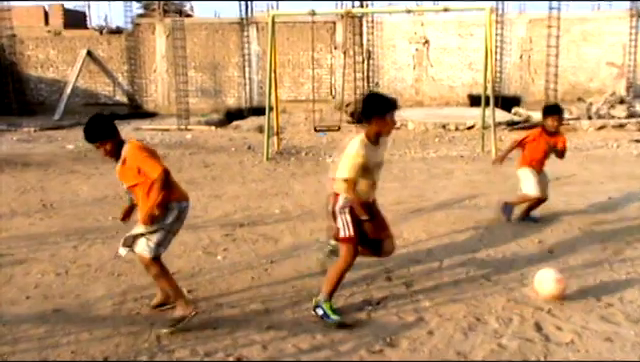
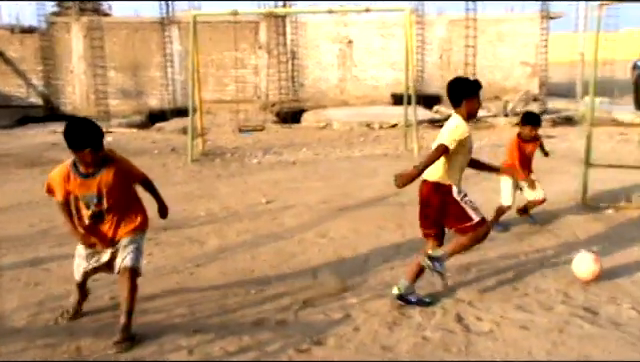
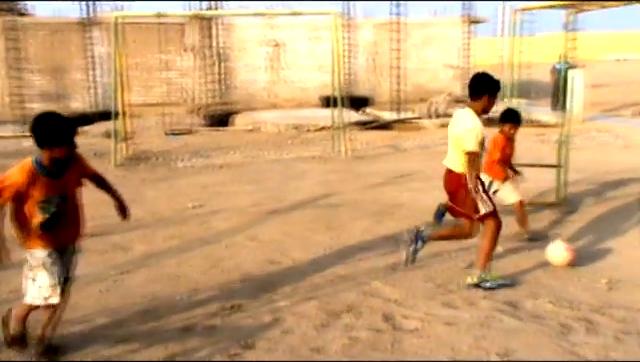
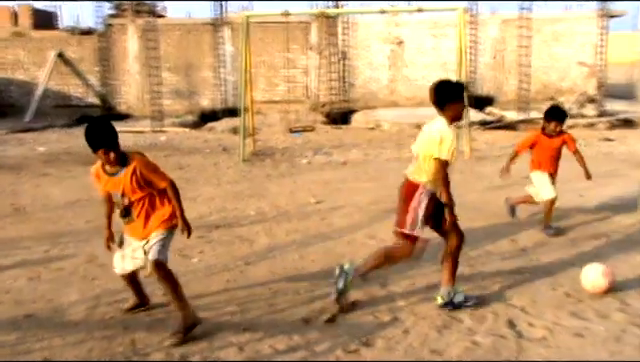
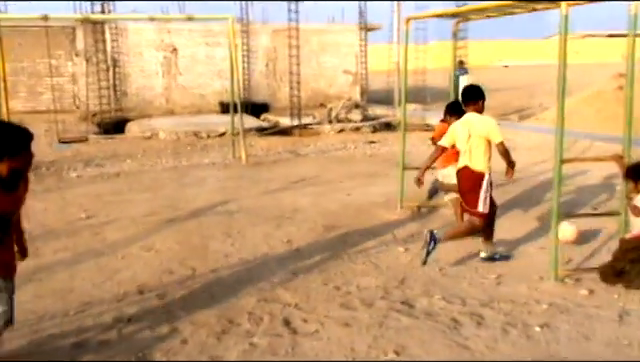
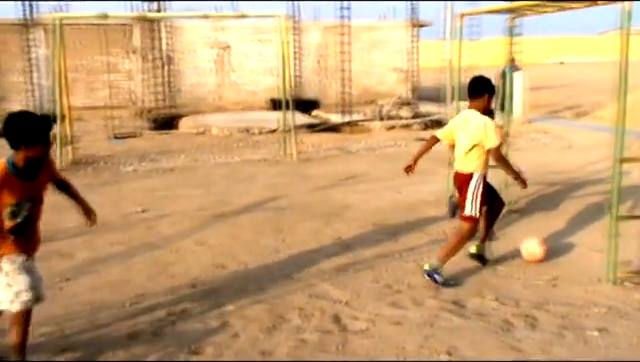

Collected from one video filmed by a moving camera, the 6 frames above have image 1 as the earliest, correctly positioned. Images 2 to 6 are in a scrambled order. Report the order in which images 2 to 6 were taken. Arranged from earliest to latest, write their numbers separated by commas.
4, 2, 3, 6, 5
